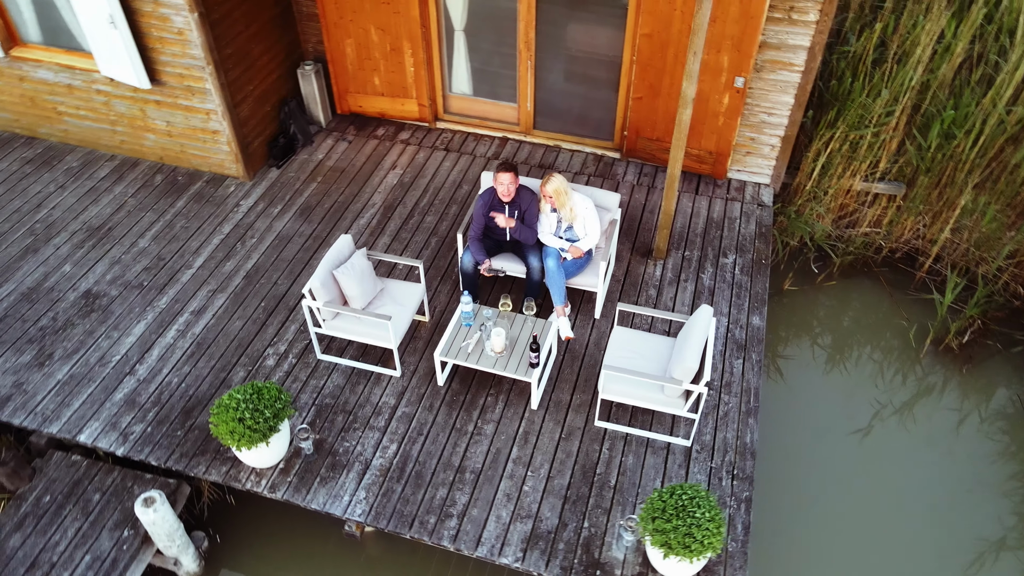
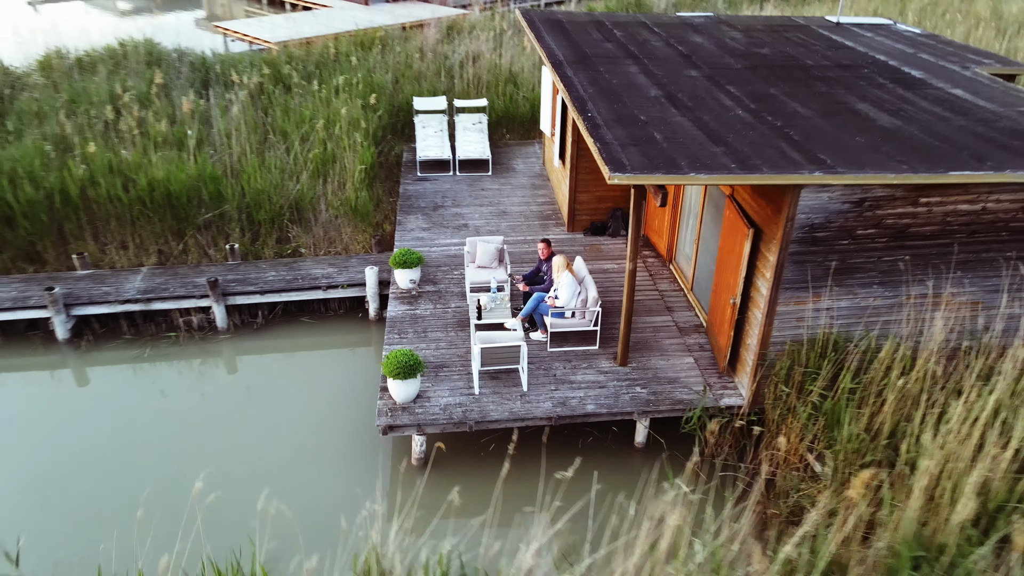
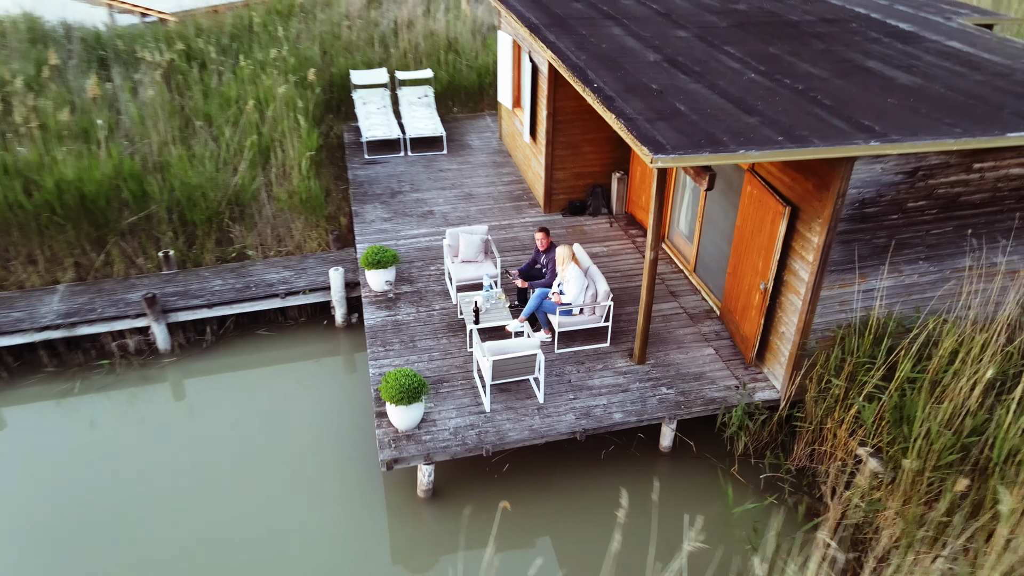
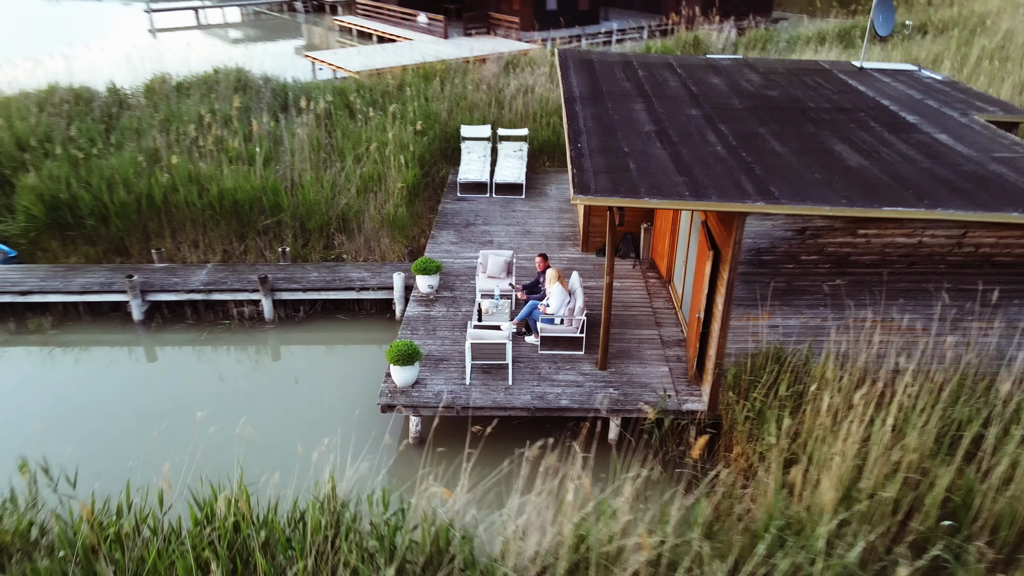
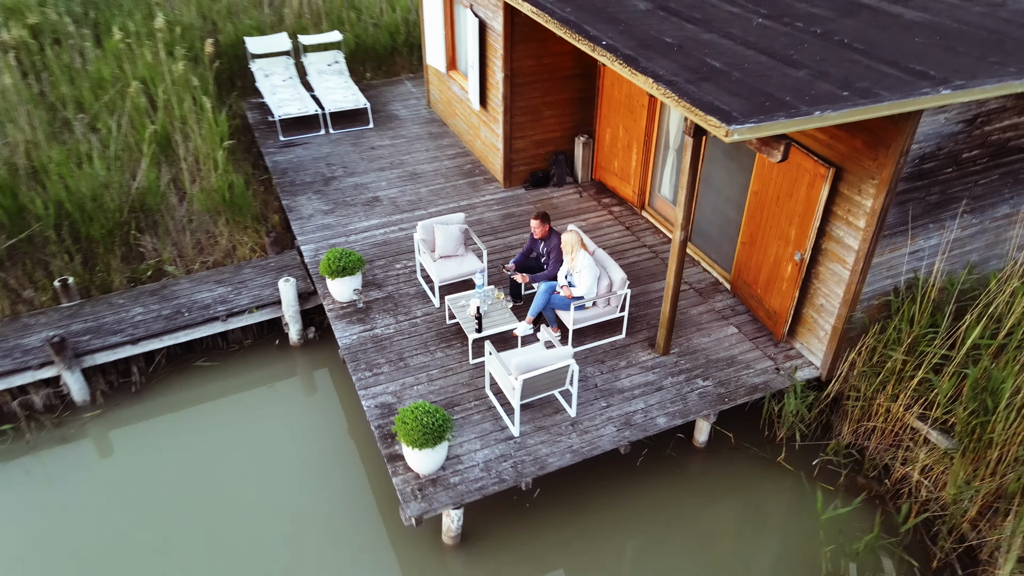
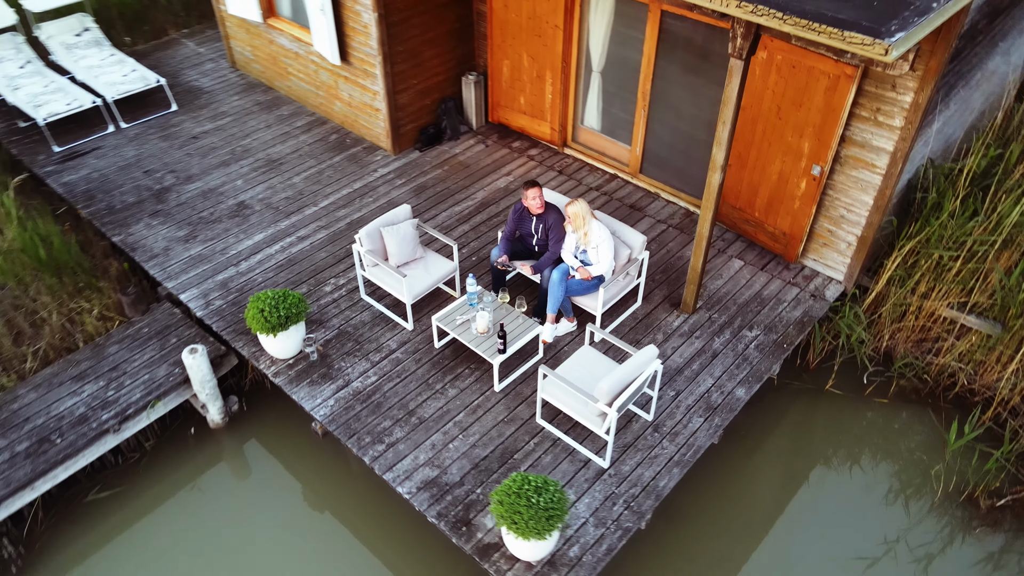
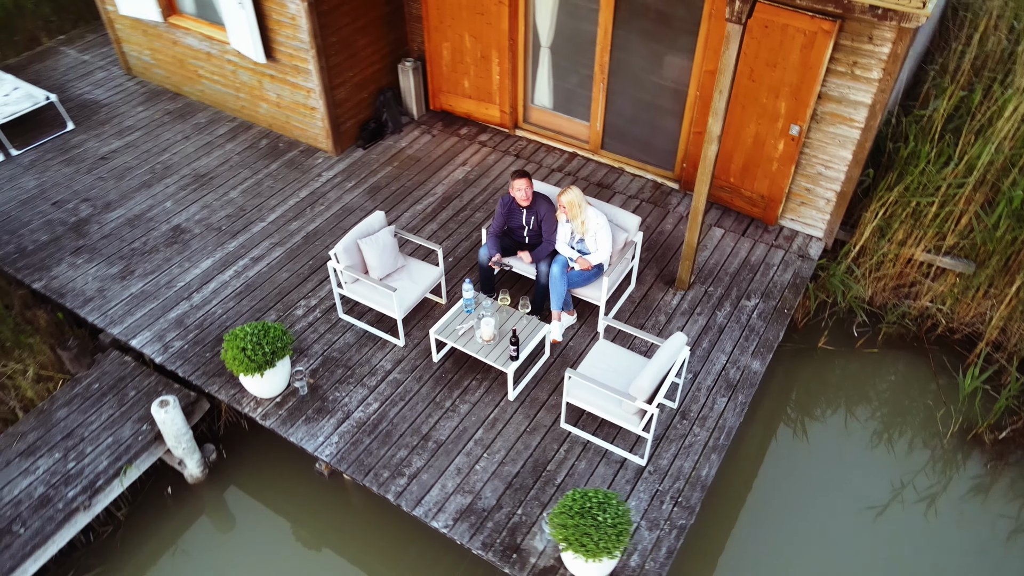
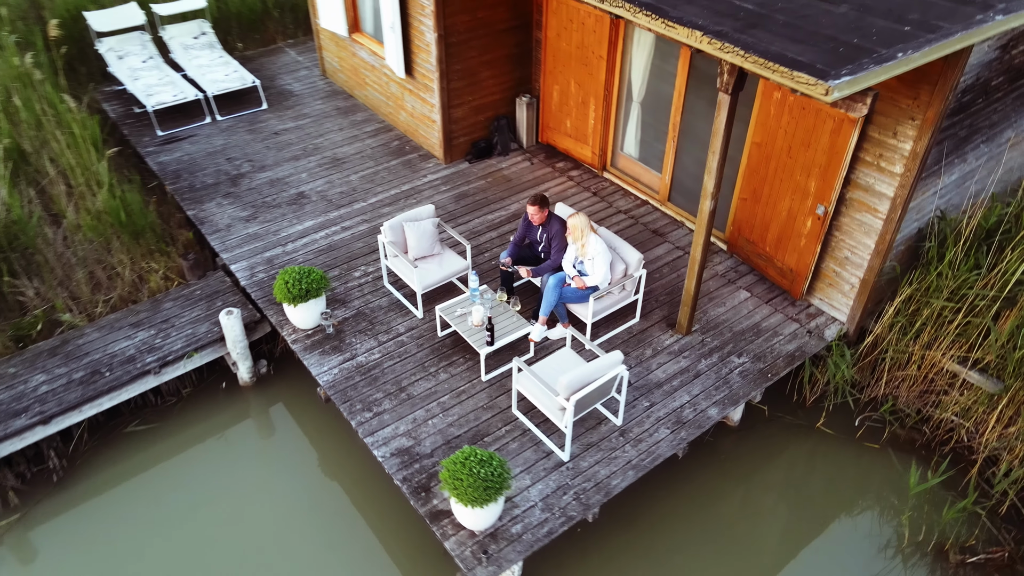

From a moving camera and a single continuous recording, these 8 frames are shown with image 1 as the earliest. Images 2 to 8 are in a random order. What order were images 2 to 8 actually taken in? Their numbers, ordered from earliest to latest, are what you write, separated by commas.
7, 6, 8, 5, 3, 2, 4
